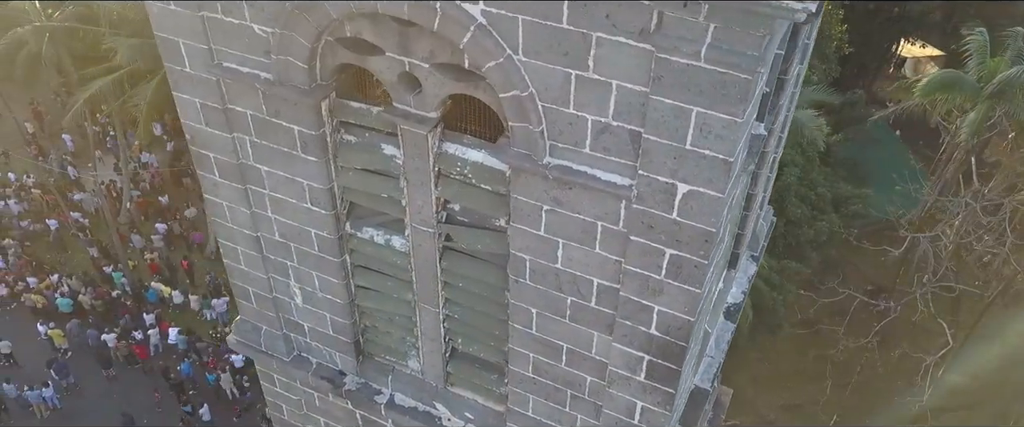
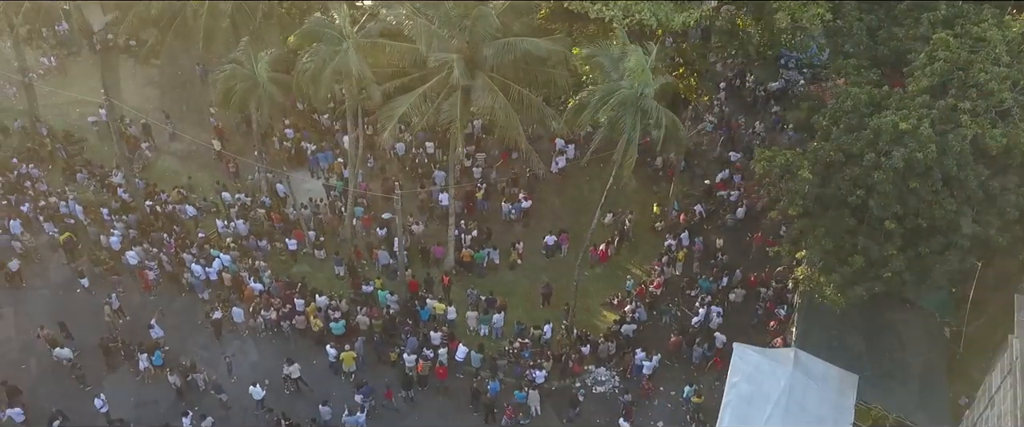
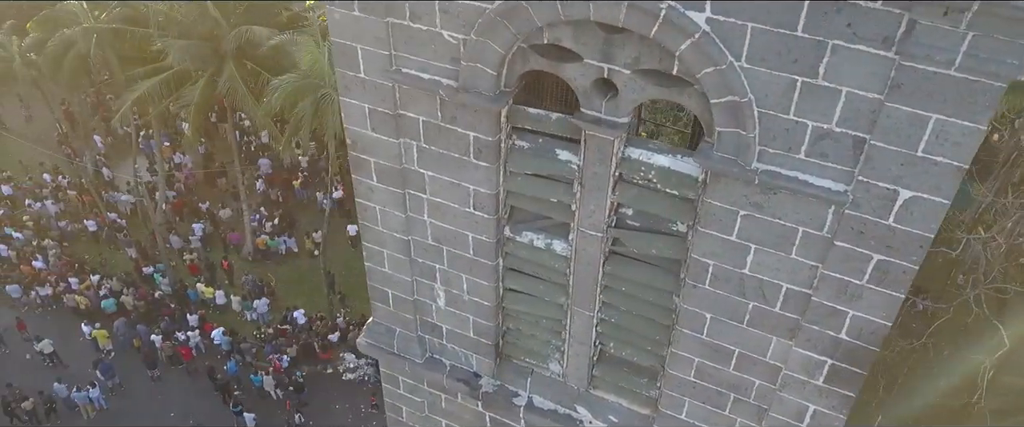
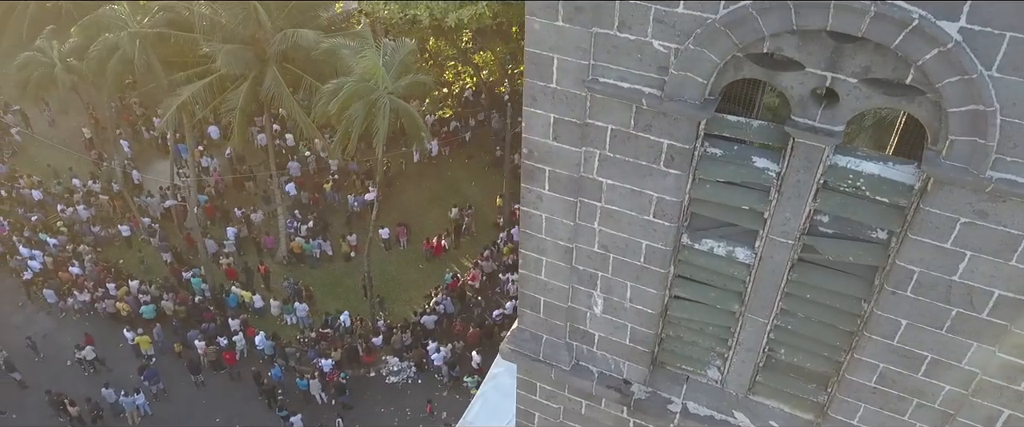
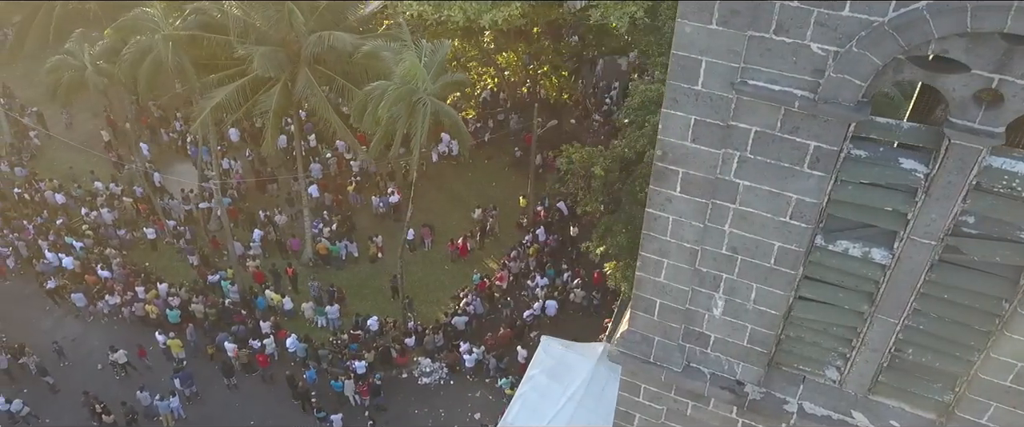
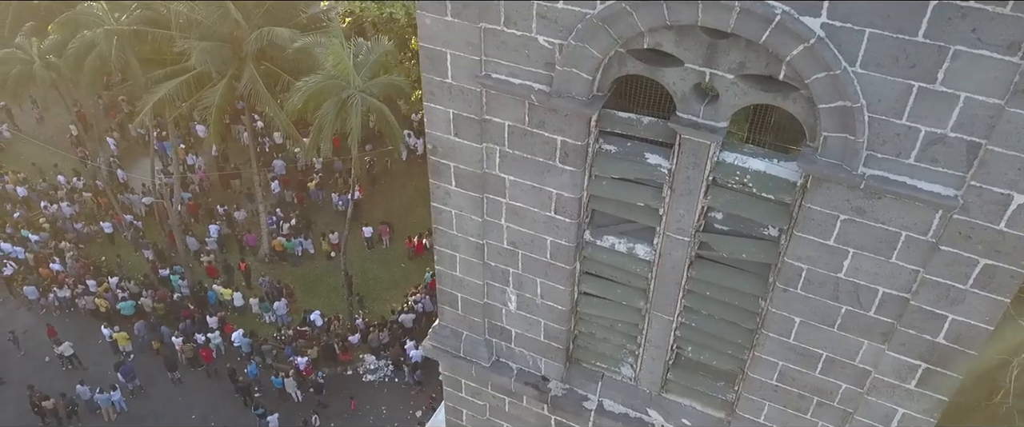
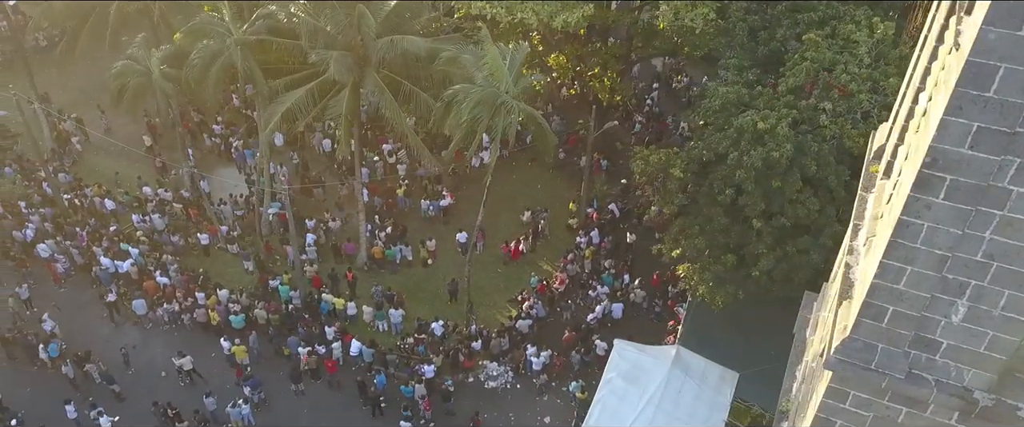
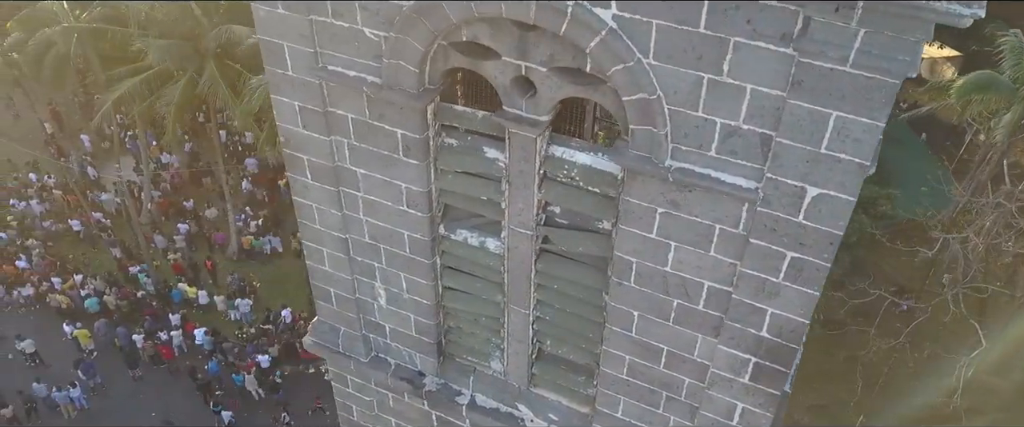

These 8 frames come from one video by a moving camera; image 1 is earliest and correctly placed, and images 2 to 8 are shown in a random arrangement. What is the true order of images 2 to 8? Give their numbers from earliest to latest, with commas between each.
8, 3, 6, 4, 5, 7, 2
